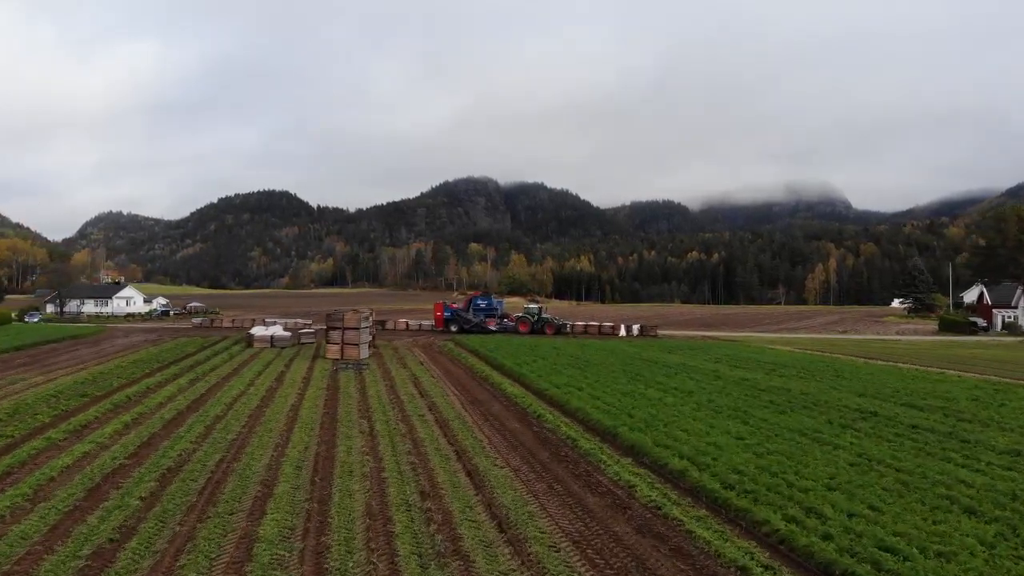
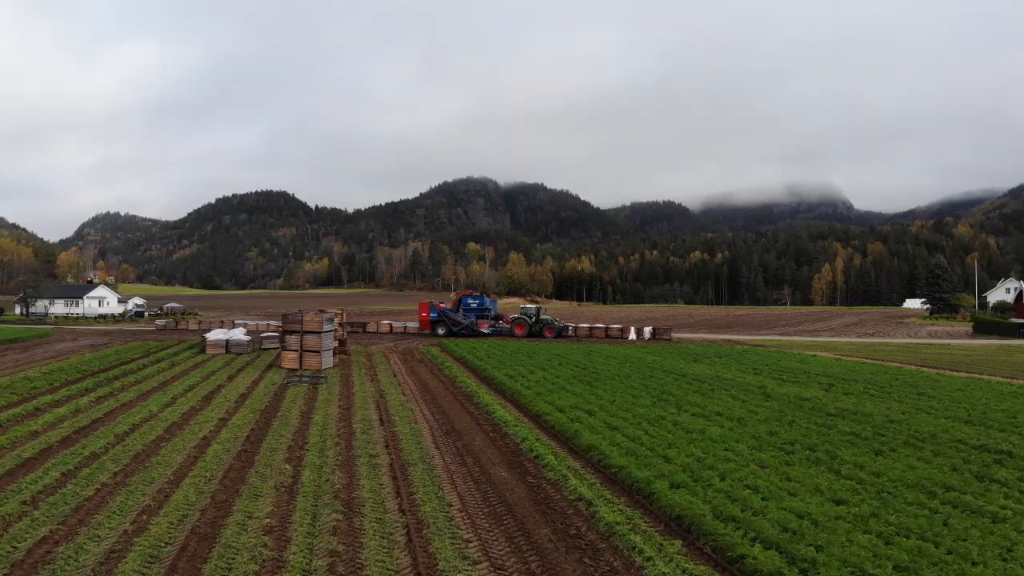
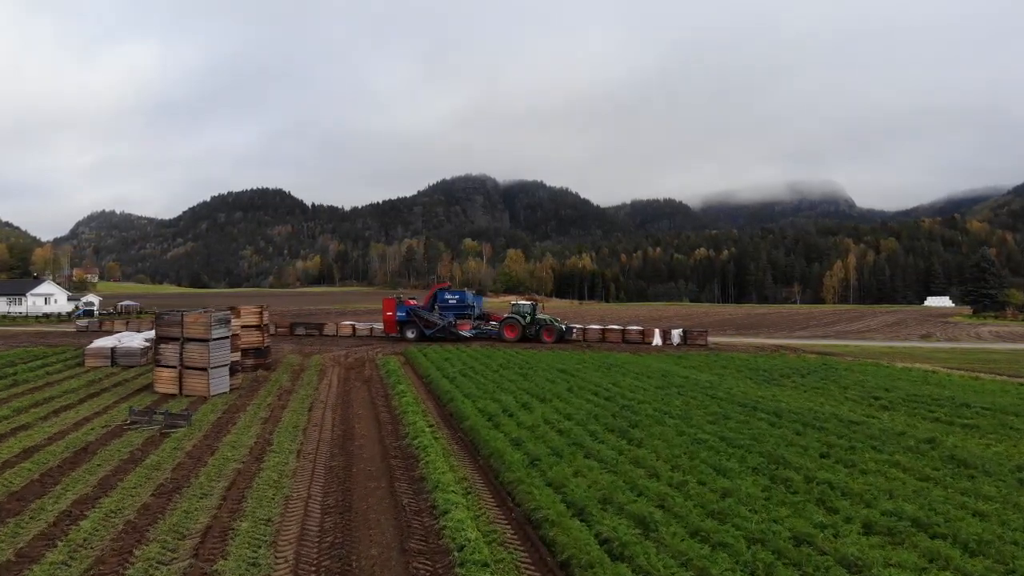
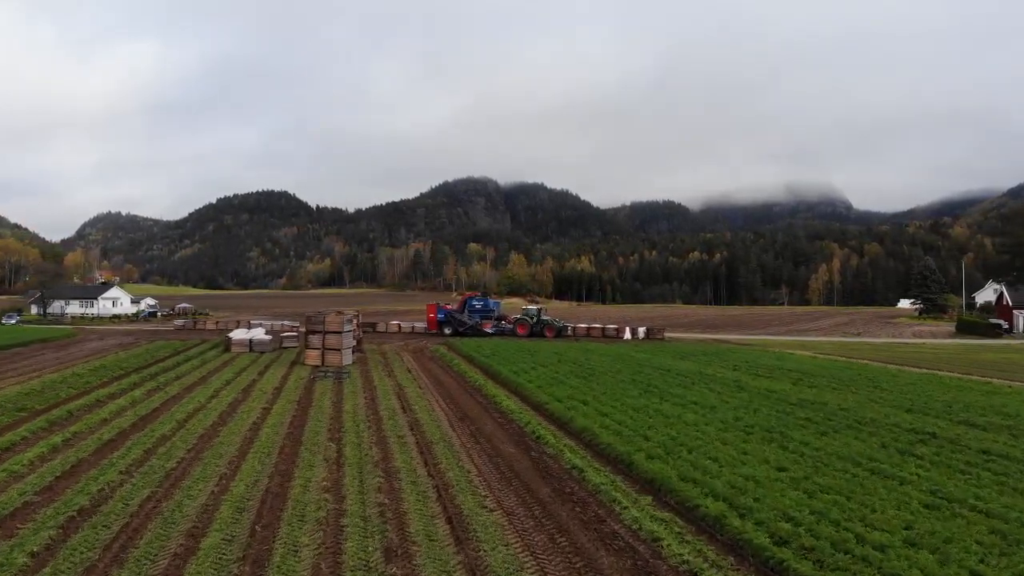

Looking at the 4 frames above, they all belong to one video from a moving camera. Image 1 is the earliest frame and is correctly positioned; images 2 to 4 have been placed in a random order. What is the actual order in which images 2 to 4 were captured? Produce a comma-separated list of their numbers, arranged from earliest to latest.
4, 2, 3
